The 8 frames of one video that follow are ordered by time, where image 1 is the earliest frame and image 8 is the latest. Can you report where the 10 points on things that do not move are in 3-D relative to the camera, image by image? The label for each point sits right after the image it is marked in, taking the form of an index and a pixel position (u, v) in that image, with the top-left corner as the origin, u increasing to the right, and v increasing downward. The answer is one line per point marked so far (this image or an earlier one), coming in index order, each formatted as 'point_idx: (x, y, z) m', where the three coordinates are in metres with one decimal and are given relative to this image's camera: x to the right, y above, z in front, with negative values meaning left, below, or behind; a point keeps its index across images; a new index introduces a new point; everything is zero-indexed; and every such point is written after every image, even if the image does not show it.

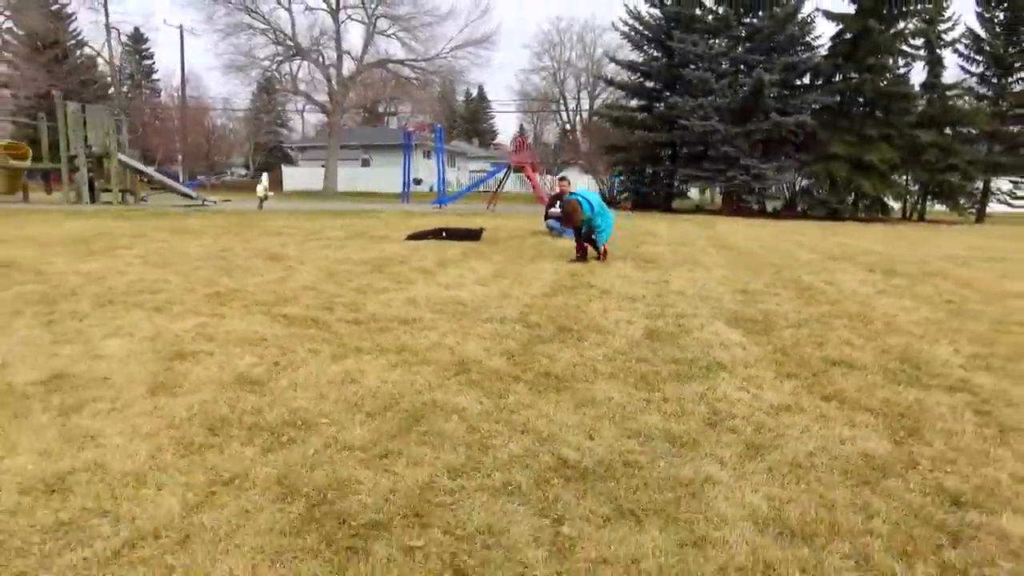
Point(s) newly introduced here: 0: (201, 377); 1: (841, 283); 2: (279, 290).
0: (-1.3, -0.4, +2.9) m
1: (+3.0, 0.0, +6.5) m
2: (-1.7, 0.0, +5.1) m
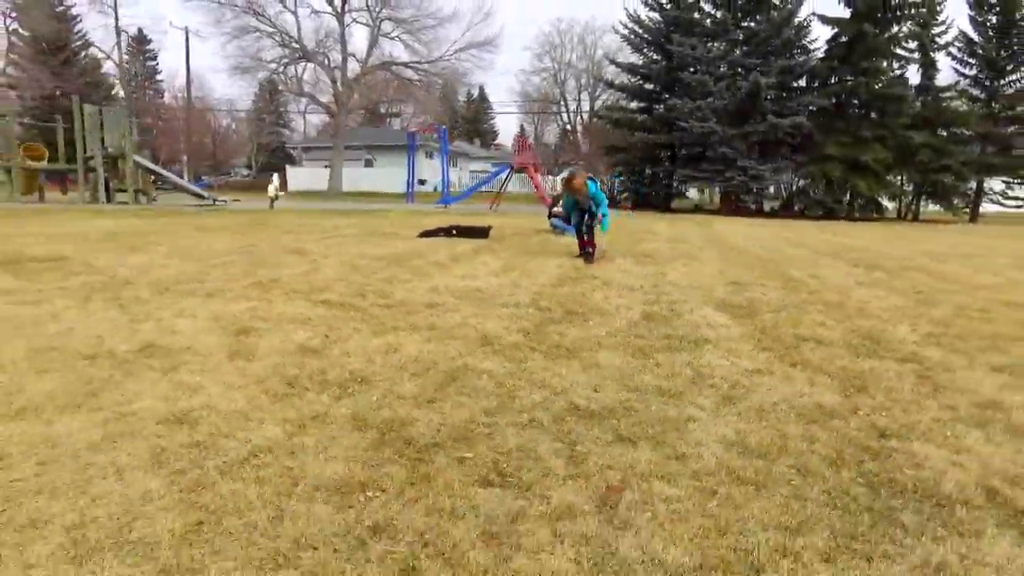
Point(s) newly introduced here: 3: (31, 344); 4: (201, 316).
0: (-1.2, -0.3, +3.5) m
1: (+3.1, +0.1, +7.0) m
2: (-1.6, +0.1, +5.7) m
3: (-2.3, -0.3, +3.4) m
4: (-1.8, -0.2, +4.2) m
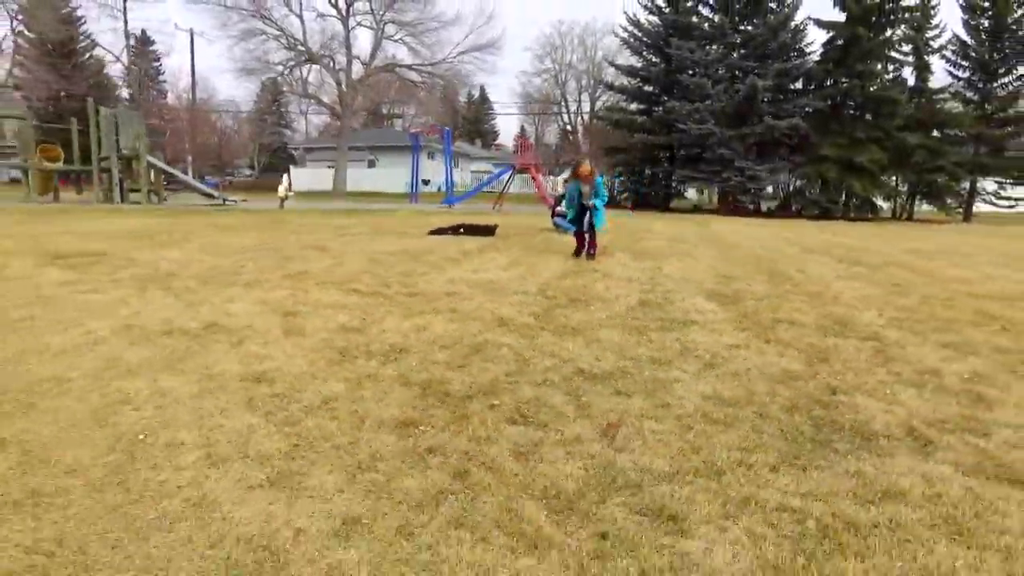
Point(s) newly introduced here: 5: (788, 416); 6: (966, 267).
0: (-1.1, -0.2, +4.0) m
1: (+3.2, +0.2, +7.6) m
2: (-1.5, +0.1, +6.2) m
3: (-2.2, -0.2, +4.0) m
4: (-1.7, -0.1, +4.7) m
5: (+1.0, -0.5, +2.7) m
6: (+5.6, +0.3, +8.8) m
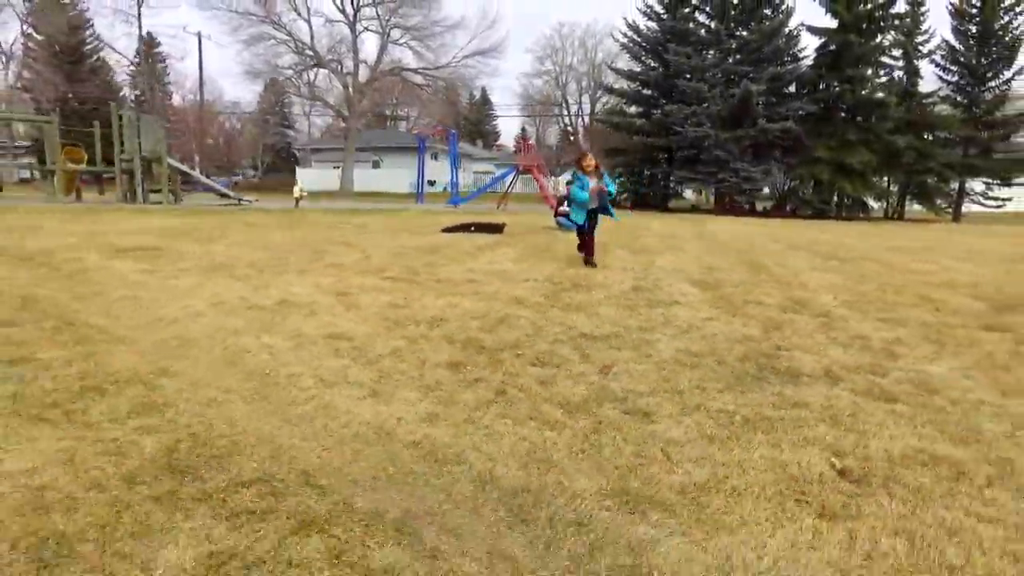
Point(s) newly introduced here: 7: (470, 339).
0: (-1.0, -0.1, +4.9) m
1: (+3.3, +0.3, +8.5) m
2: (-1.4, +0.2, +7.2) m
3: (-2.1, -0.1, +4.9) m
4: (-1.6, 0.0, +5.6) m
5: (+1.2, -0.4, +3.6) m
6: (+5.7, +0.4, +9.7) m
7: (-0.2, -0.3, +3.9) m
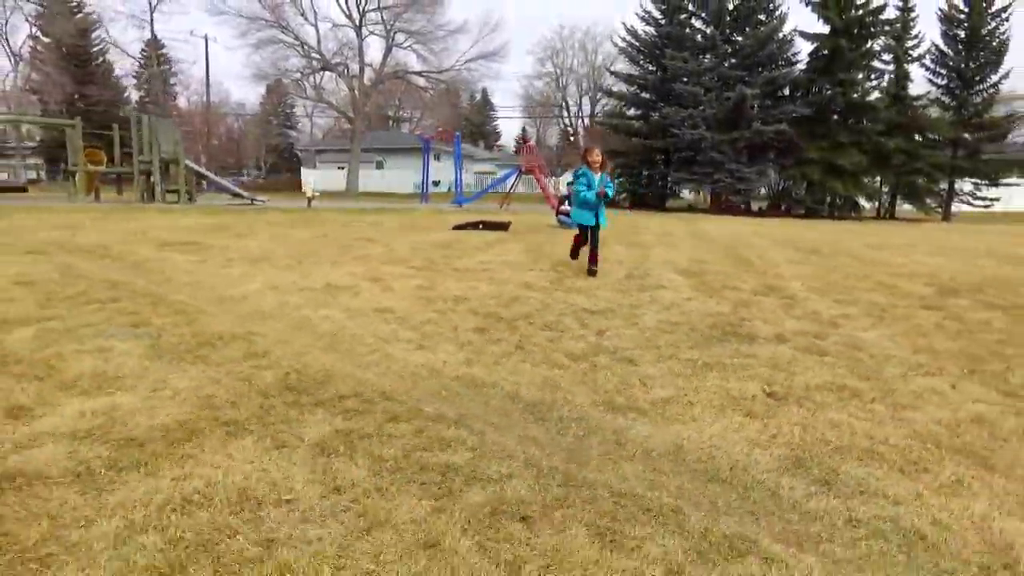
0: (-0.9, 0.0, +5.8) m
1: (+3.4, +0.4, +9.4) m
2: (-1.3, +0.4, +8.0) m
3: (-2.1, 0.0, +5.8) m
4: (-1.6, +0.1, +6.5) m
5: (+1.2, -0.3, +4.5) m
6: (+5.8, +0.5, +10.6) m
7: (-0.1, -0.2, +4.8) m
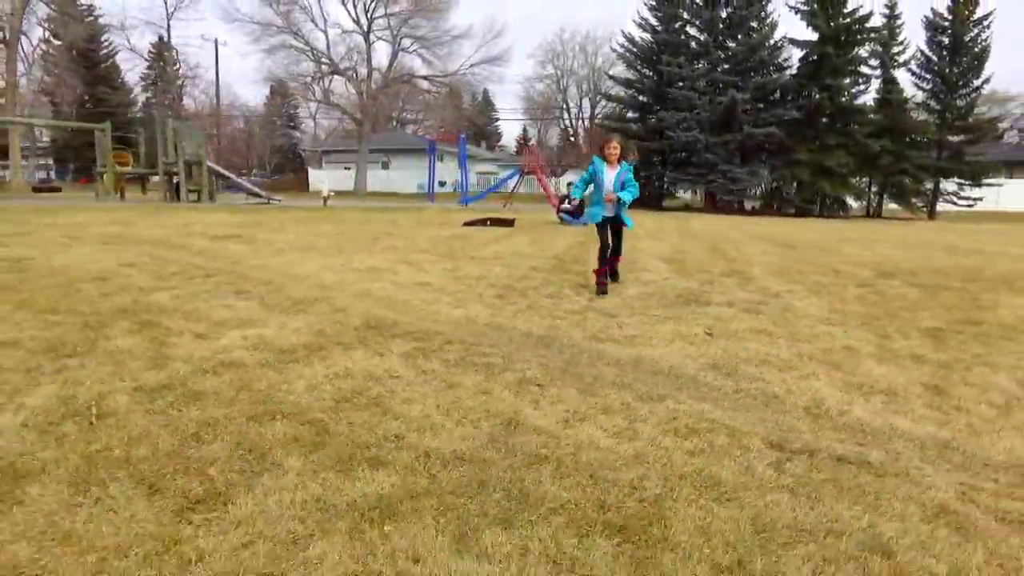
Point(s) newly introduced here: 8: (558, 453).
0: (-0.8, +0.2, +7.1) m
1: (+3.5, +0.6, +10.7) m
2: (-1.2, +0.5, +9.3) m
3: (-2.0, +0.2, +7.1) m
4: (-1.5, +0.3, +7.8) m
5: (+1.3, -0.1, +5.8) m
6: (+5.9, +0.7, +11.9) m
7: (-0.1, 0.0, +6.1) m
8: (+0.1, -0.5, +2.4) m
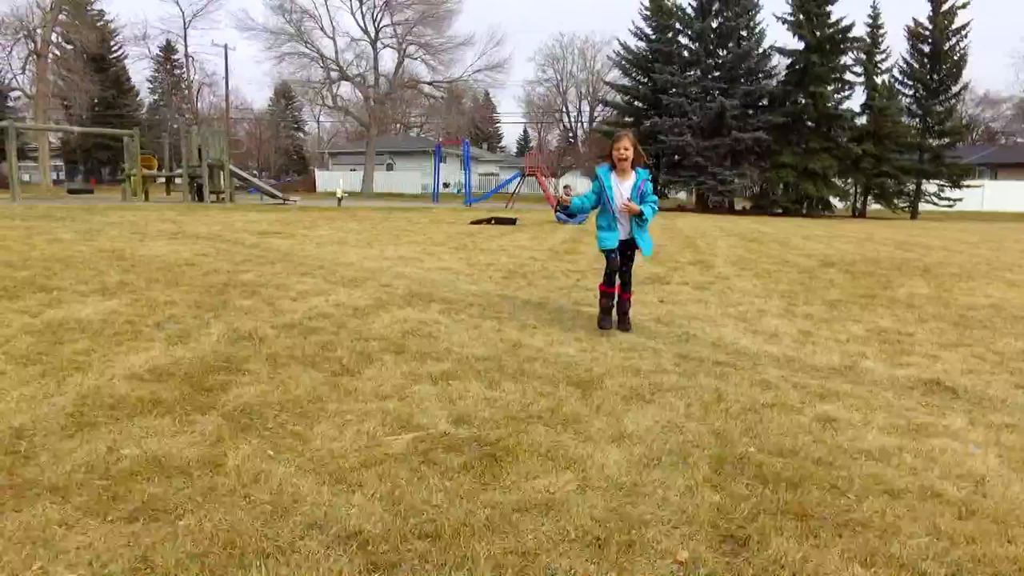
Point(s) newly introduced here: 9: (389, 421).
0: (-0.8, +0.4, +8.7) m
1: (+3.5, +0.8, +12.2) m
2: (-1.2, +0.7, +10.9) m
3: (-1.9, +0.4, +8.7) m
4: (-1.4, +0.5, +9.4) m
5: (+1.4, +0.1, +7.4) m
6: (+5.9, +0.8, +13.4) m
7: (0.0, +0.2, +7.7) m
8: (+0.2, -0.4, +3.9) m
9: (-0.5, -0.5, +2.8) m
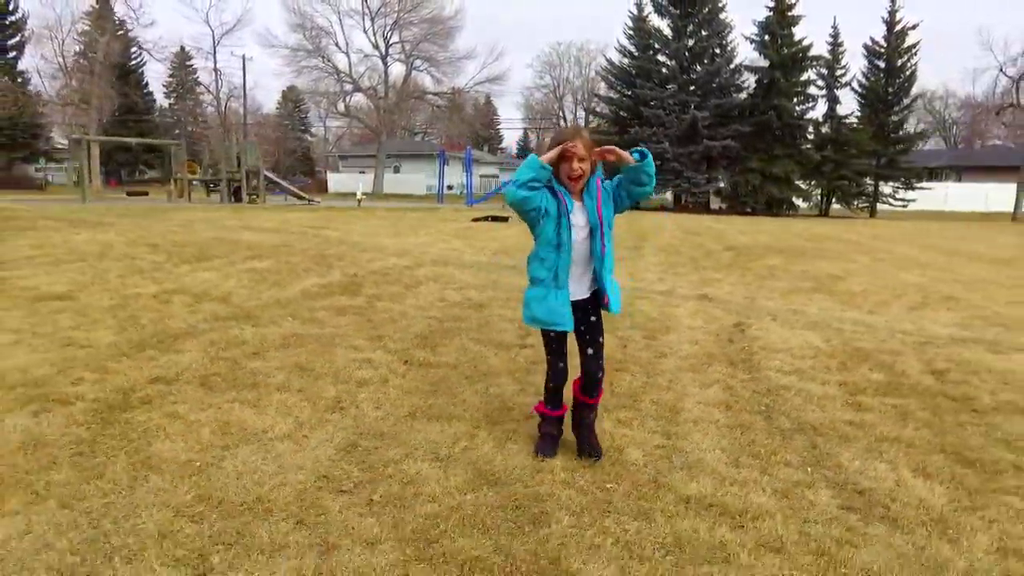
0: (-1.0, +0.8, +12.4) m
1: (+3.3, +1.2, +15.9) m
2: (-1.4, +1.1, +14.6) m
3: (-2.1, +0.8, +12.4) m
4: (-1.6, +0.9, +13.1) m
5: (+1.2, +0.5, +11.1) m
6: (+5.8, +1.2, +17.1) m
7: (-0.2, +0.6, +11.4) m
8: (0.0, 0.0, +7.6) m
9: (-0.7, -0.1, +6.5) m
